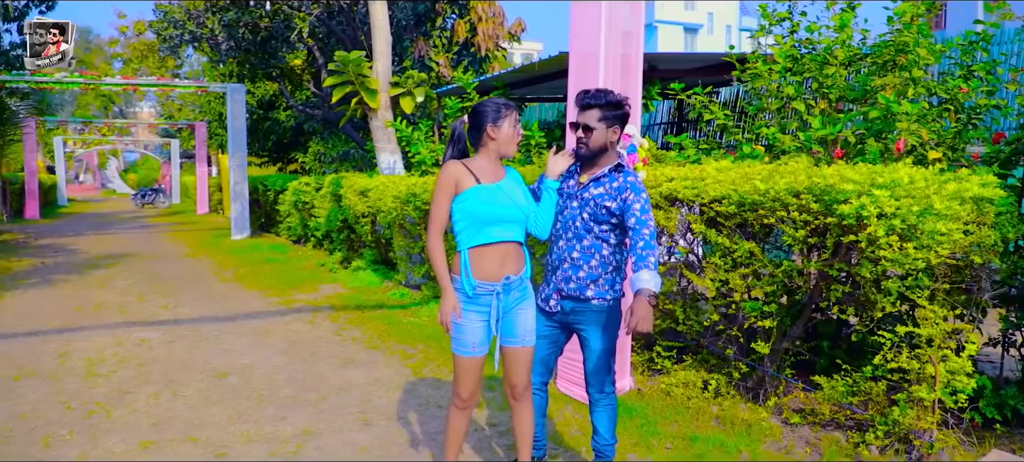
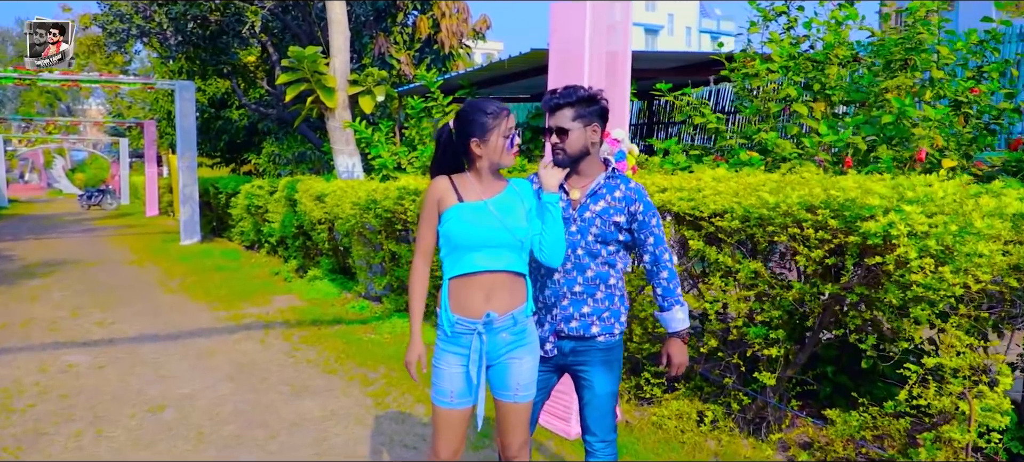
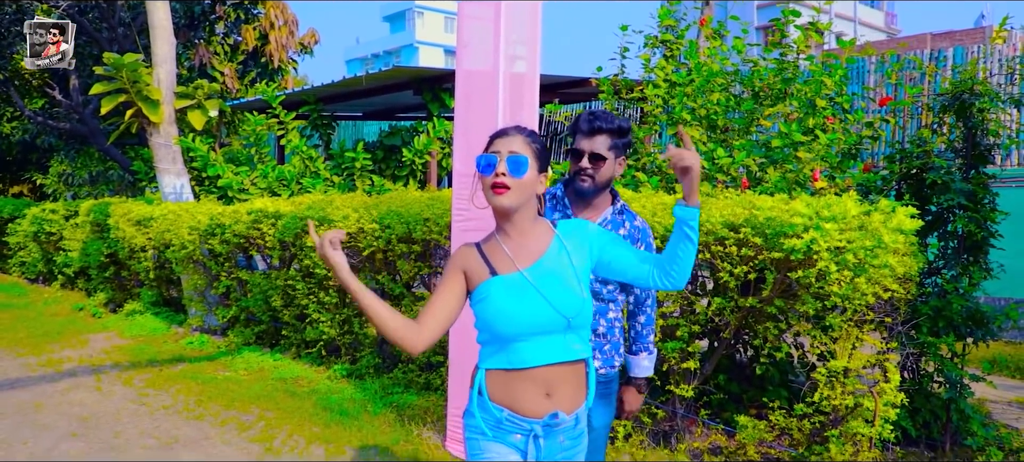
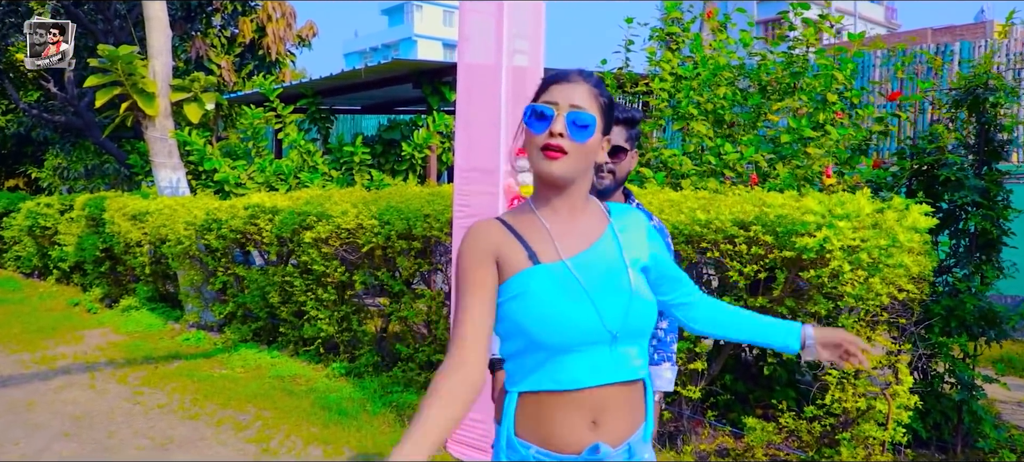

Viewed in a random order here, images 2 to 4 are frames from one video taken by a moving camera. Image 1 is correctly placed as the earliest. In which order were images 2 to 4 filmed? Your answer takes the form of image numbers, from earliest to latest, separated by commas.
2, 3, 4
